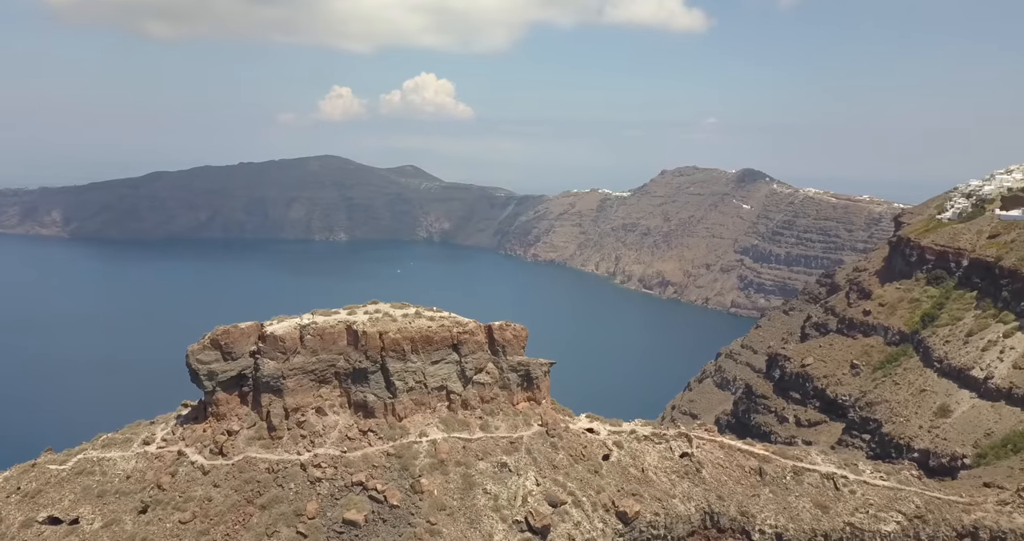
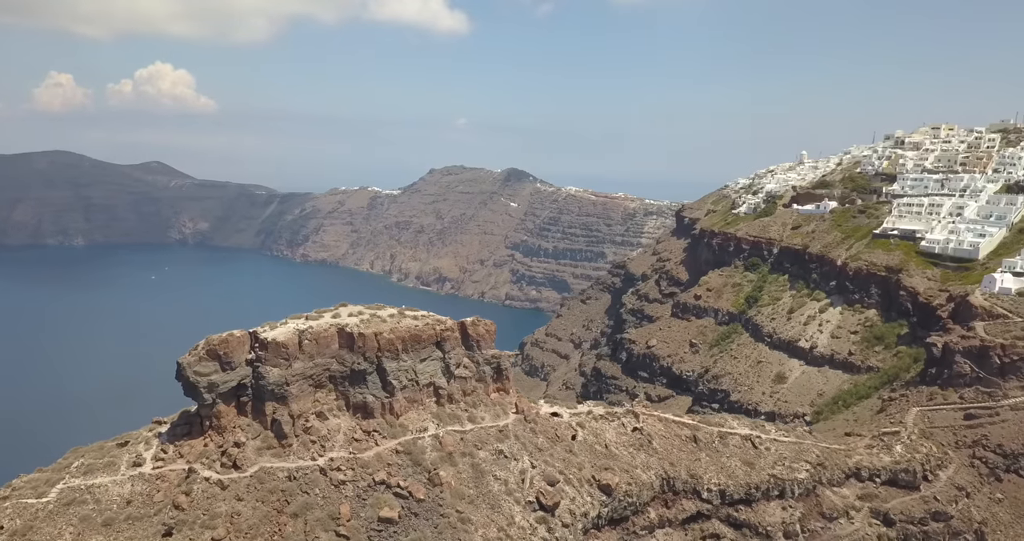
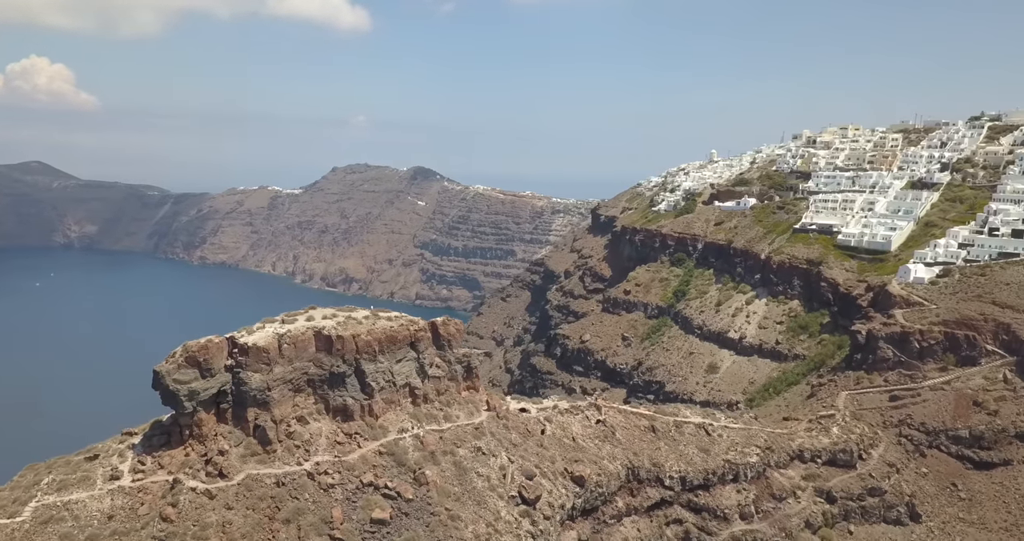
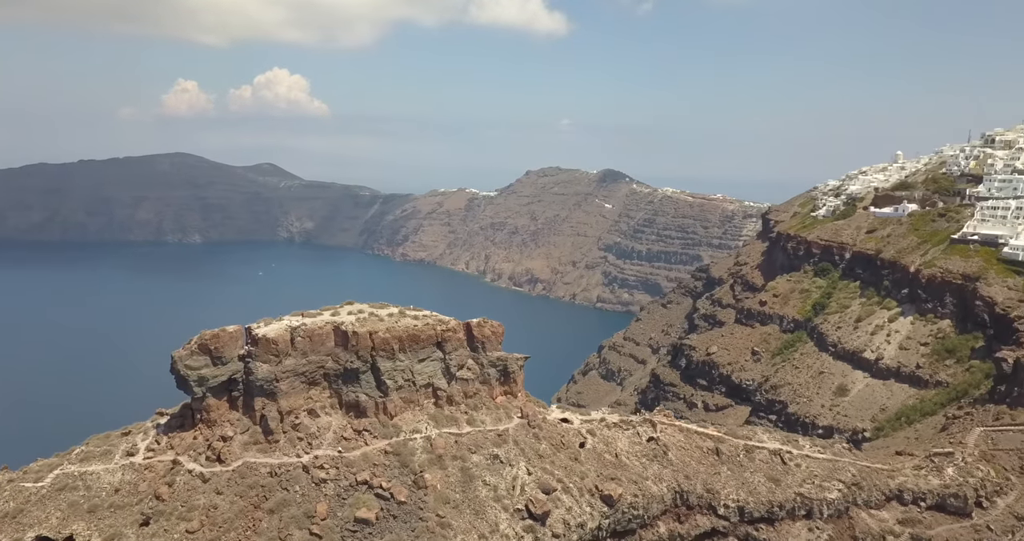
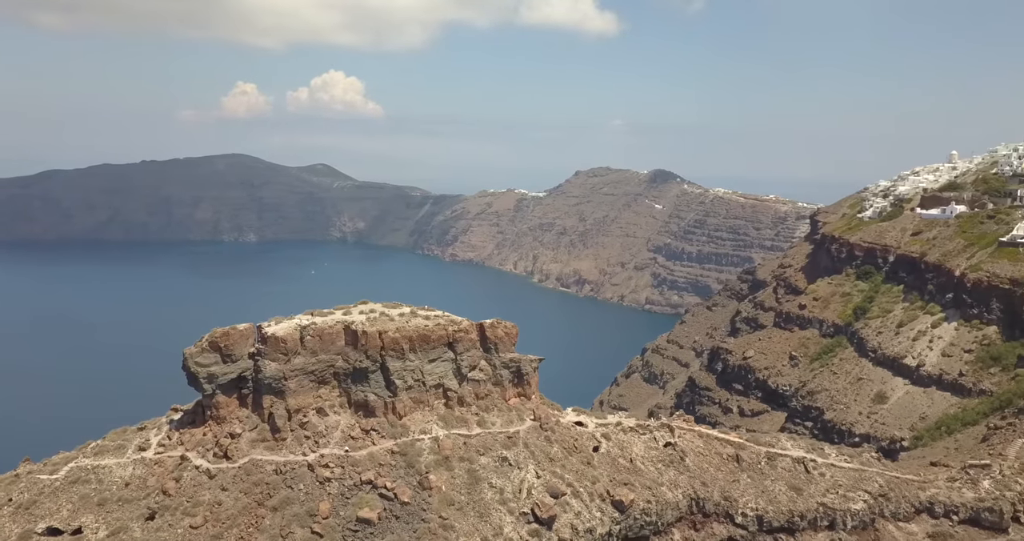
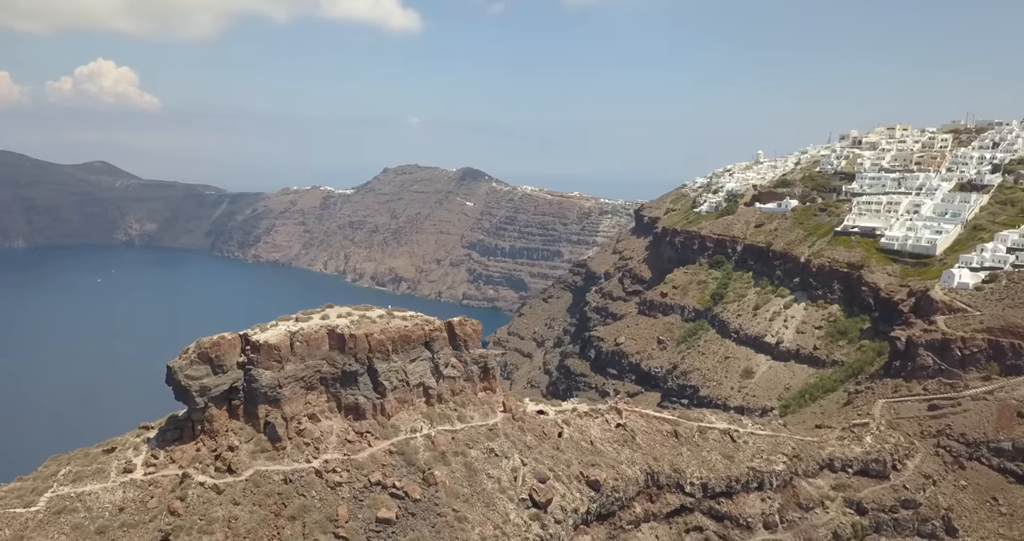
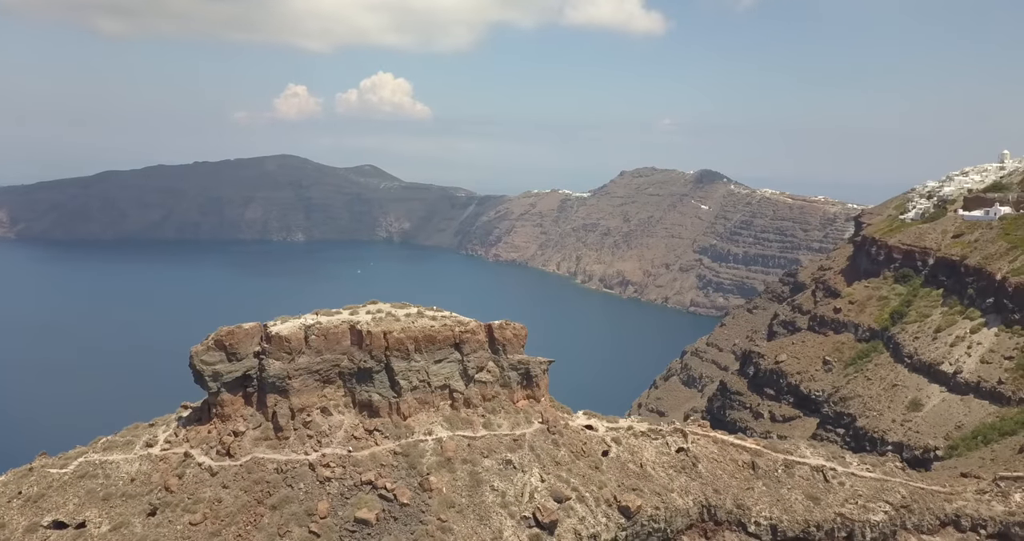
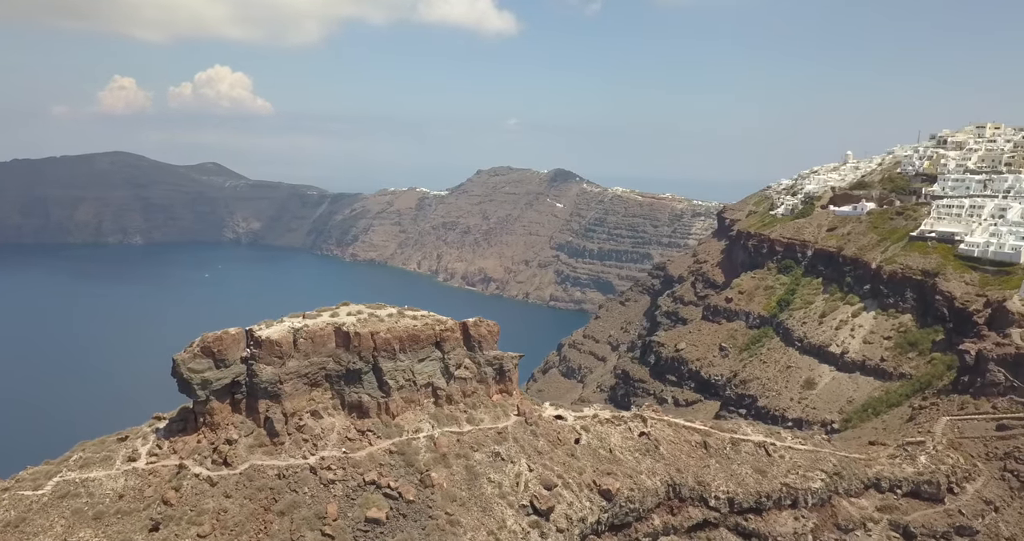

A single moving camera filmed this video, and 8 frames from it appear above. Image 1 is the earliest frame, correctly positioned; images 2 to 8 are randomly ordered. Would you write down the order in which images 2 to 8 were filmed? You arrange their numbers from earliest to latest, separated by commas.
7, 5, 4, 8, 2, 6, 3
